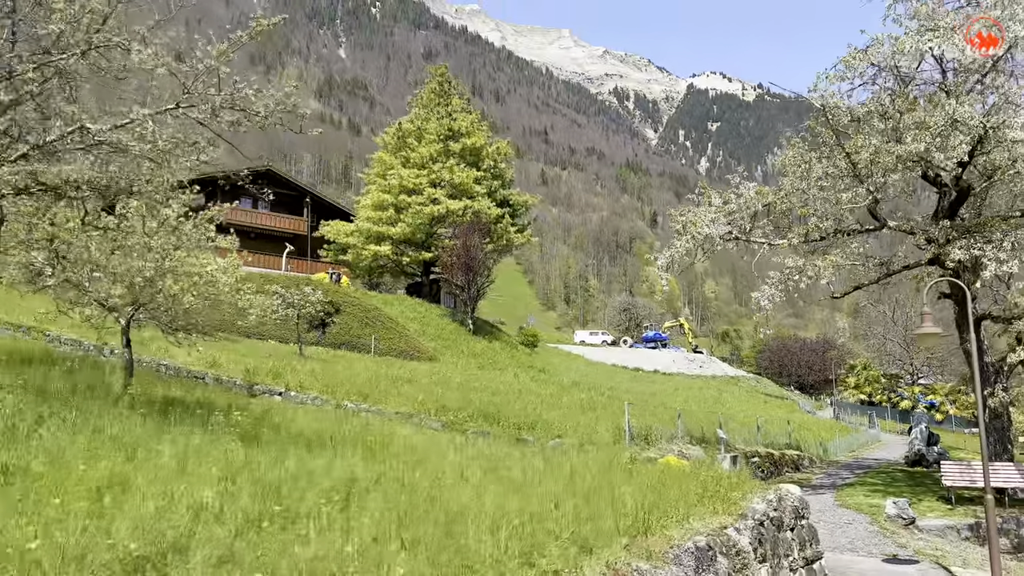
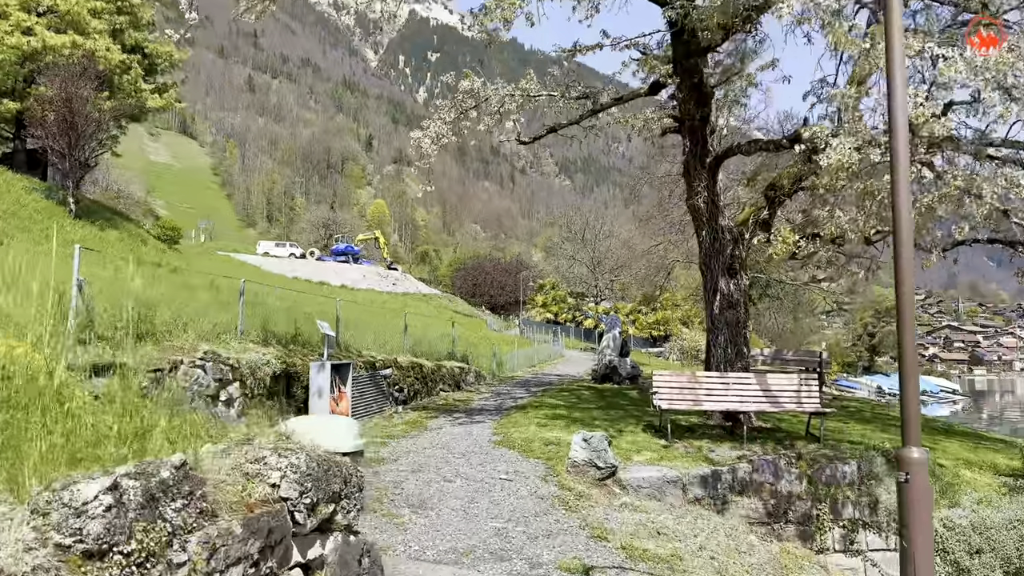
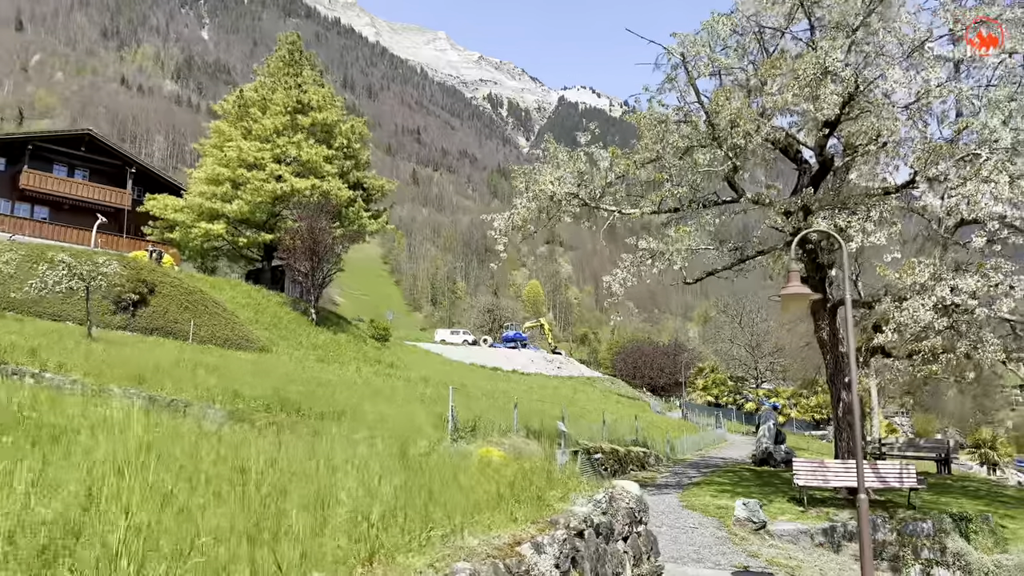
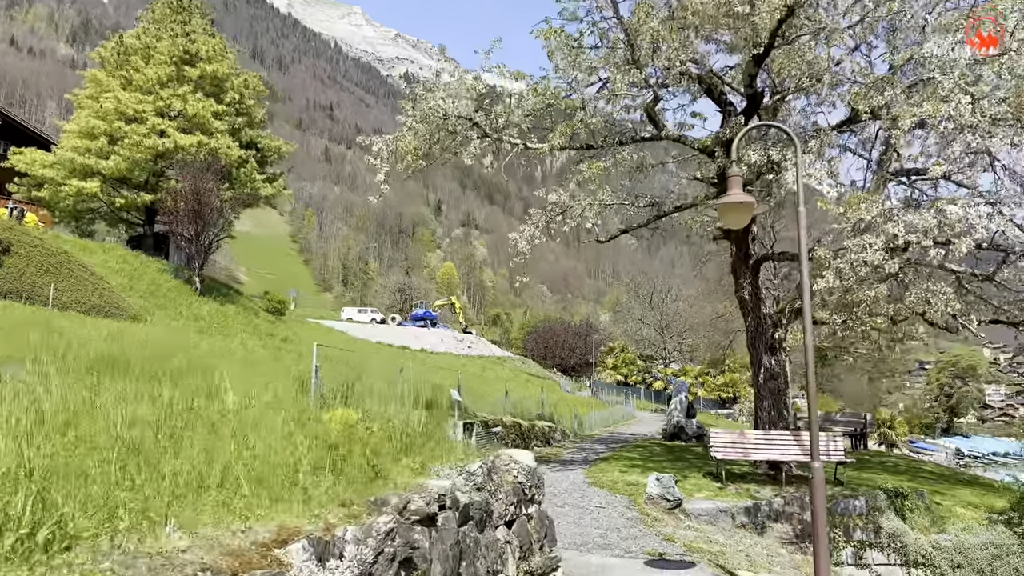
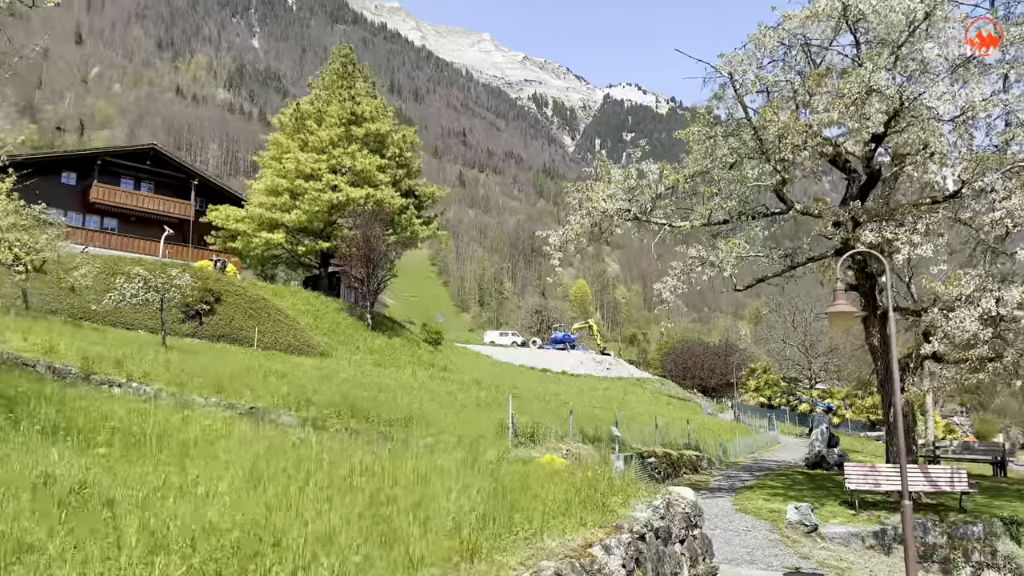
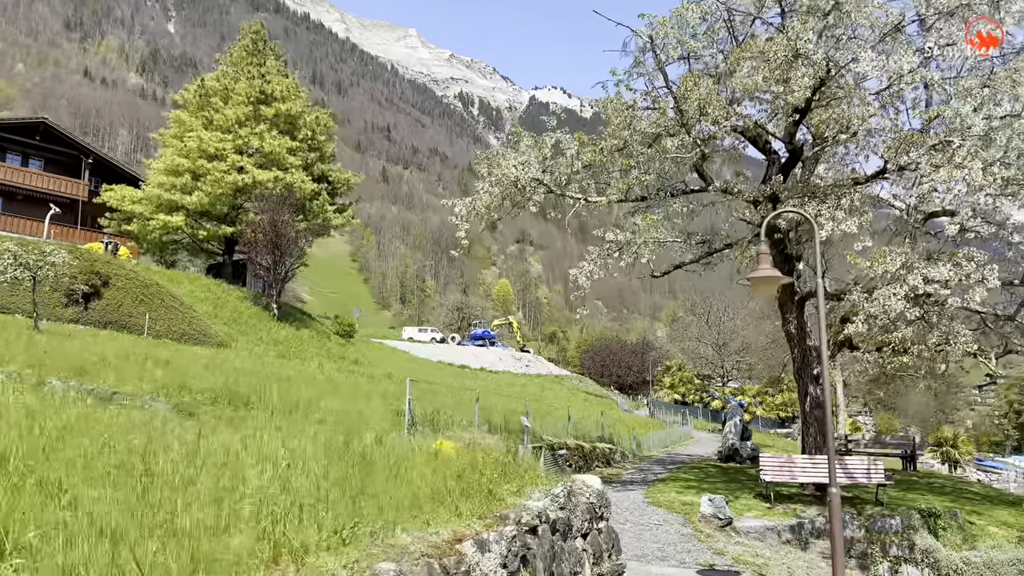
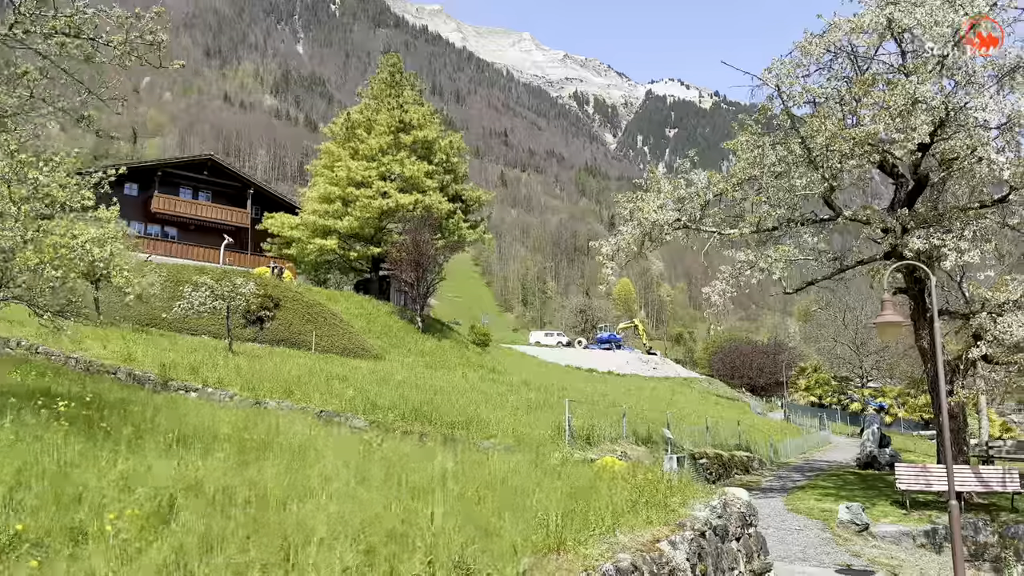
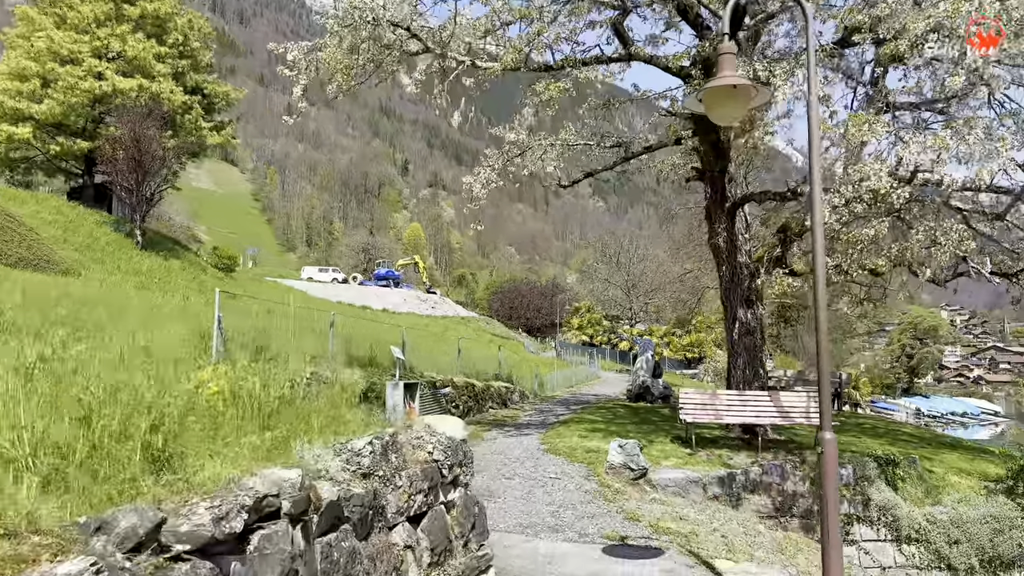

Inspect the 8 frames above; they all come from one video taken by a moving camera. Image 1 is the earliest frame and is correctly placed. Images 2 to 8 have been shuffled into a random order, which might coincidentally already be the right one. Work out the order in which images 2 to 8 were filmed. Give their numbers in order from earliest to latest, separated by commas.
7, 5, 3, 6, 4, 8, 2
